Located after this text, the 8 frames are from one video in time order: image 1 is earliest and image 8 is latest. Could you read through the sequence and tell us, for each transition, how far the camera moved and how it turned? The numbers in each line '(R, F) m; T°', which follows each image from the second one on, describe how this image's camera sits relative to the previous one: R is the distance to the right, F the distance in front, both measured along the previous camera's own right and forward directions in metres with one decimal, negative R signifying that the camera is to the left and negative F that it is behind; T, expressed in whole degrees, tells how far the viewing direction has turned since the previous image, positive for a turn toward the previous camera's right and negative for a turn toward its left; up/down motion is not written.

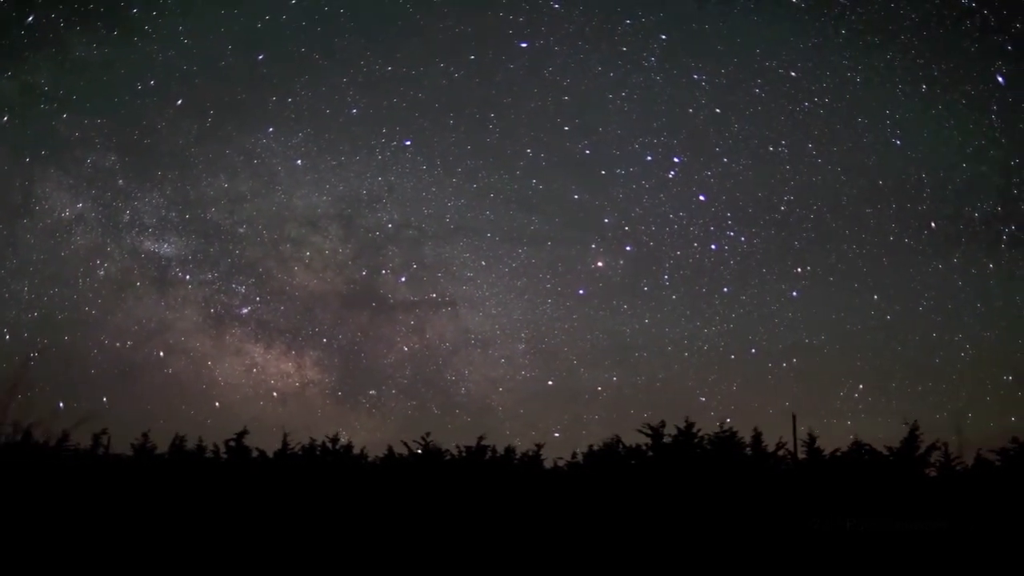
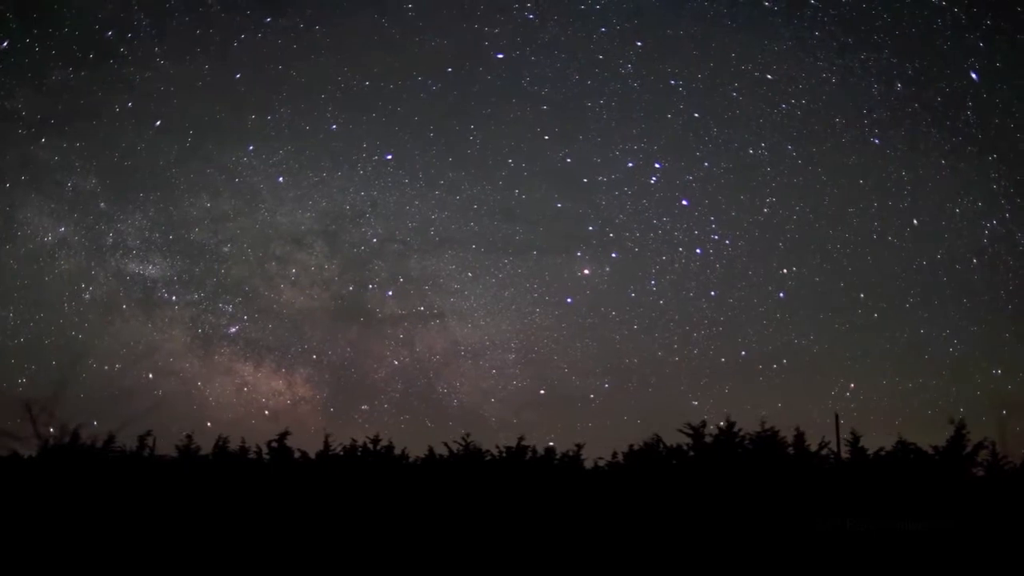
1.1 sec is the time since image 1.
(-0.4, +0.3) m; +1°
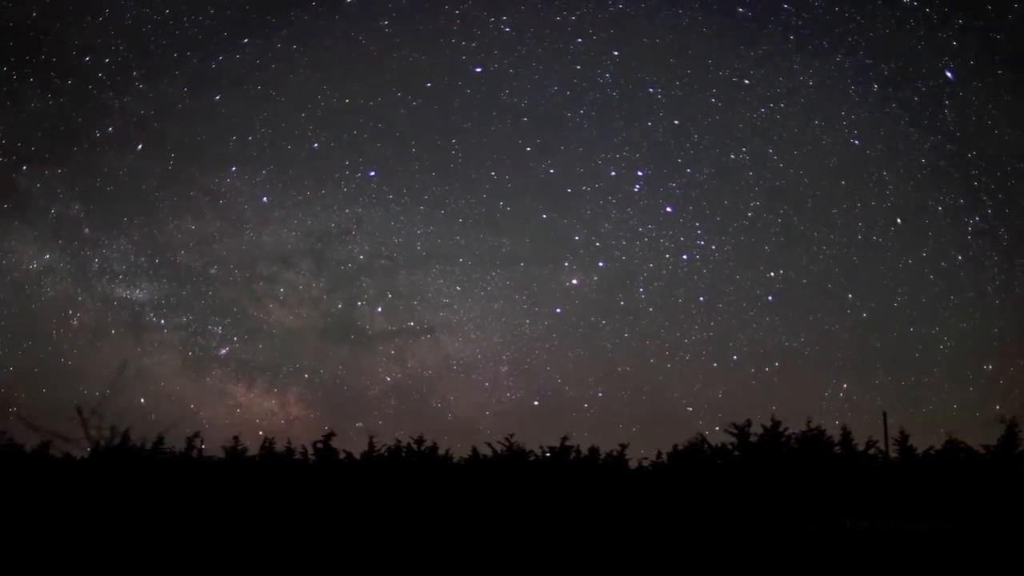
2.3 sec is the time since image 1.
(-0.4, +0.1) m; +1°
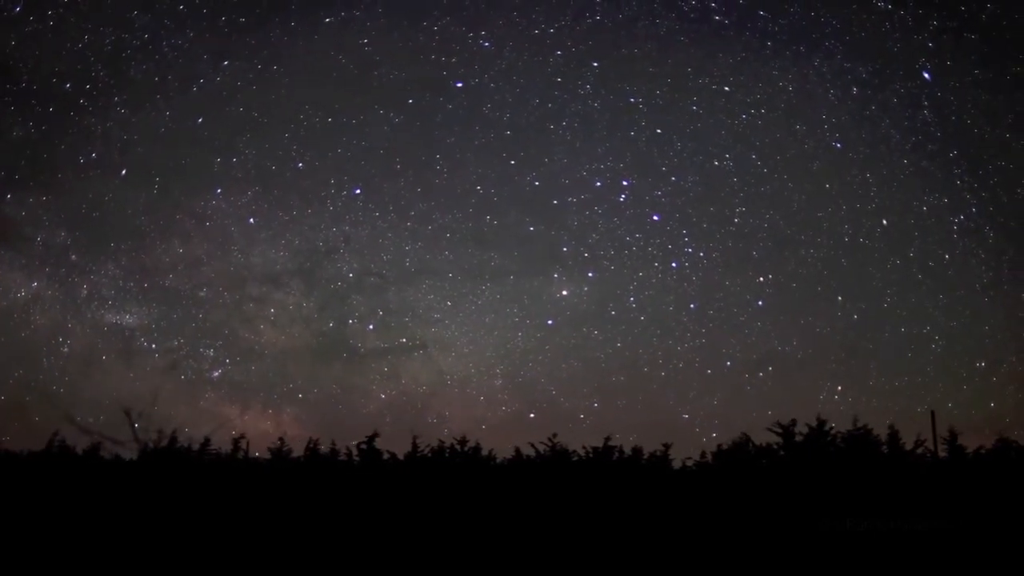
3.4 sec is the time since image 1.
(-0.4, 0.0) m; +1°
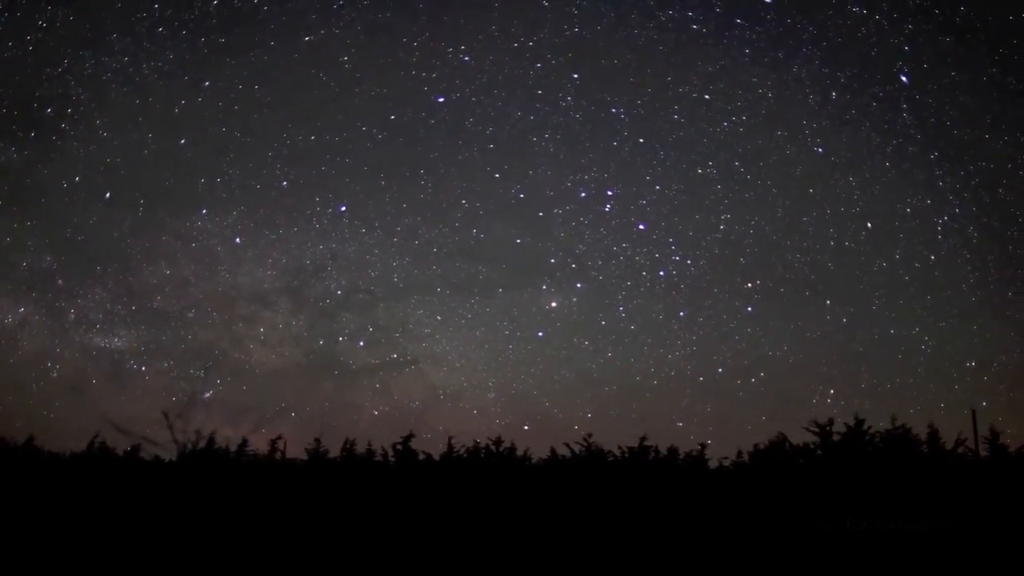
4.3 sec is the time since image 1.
(-0.3, -0.1) m; +1°
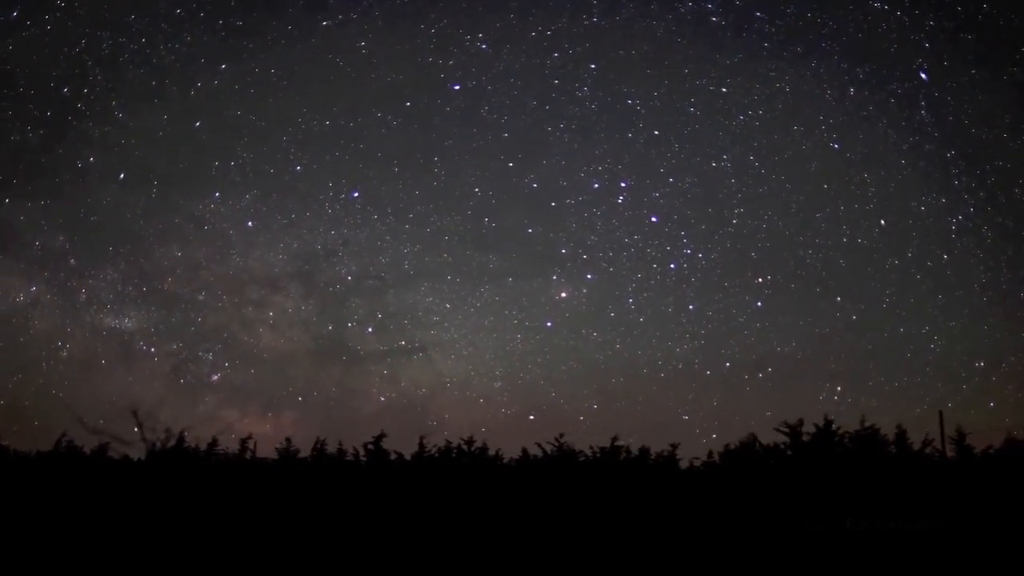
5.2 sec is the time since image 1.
(+0.3, +0.1) m; -1°
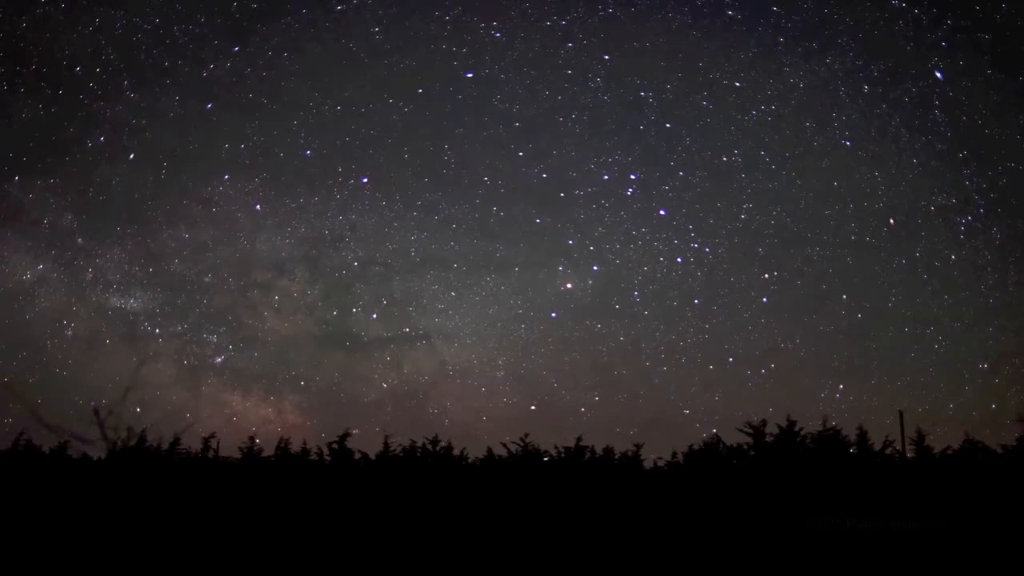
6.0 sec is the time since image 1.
(+0.3, 0.0) m; 0°
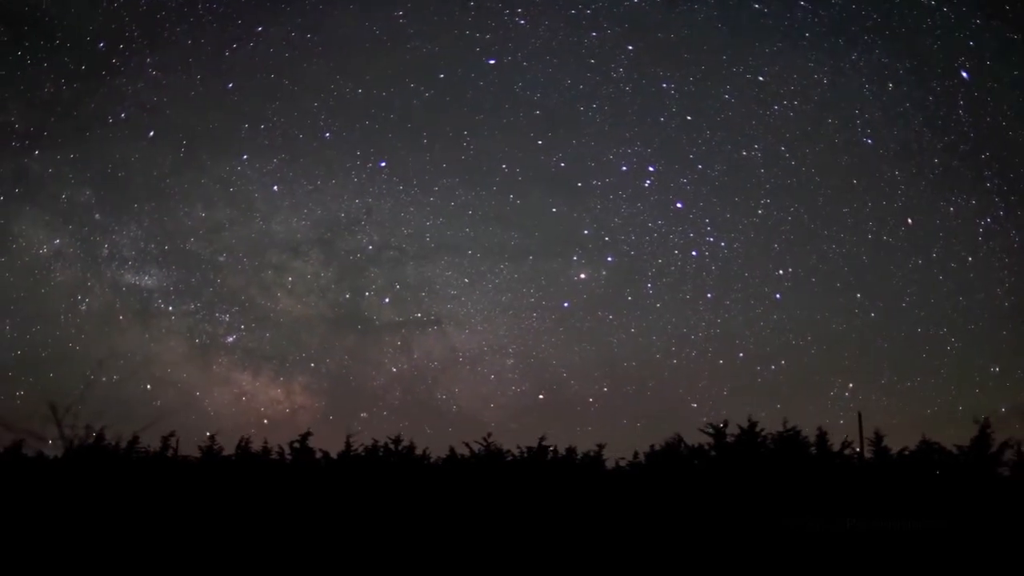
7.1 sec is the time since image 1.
(+0.3, -0.1) m; -1°
